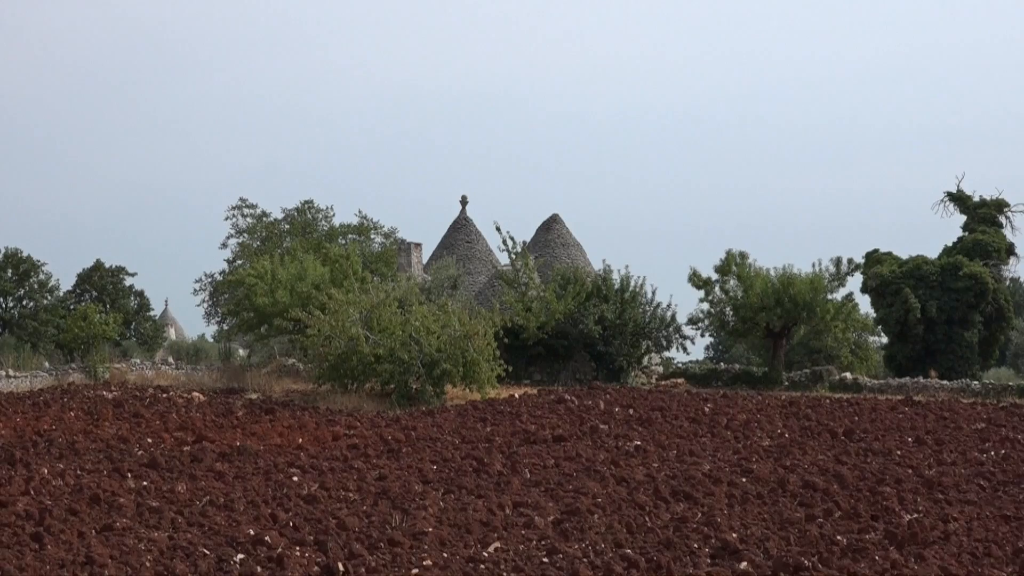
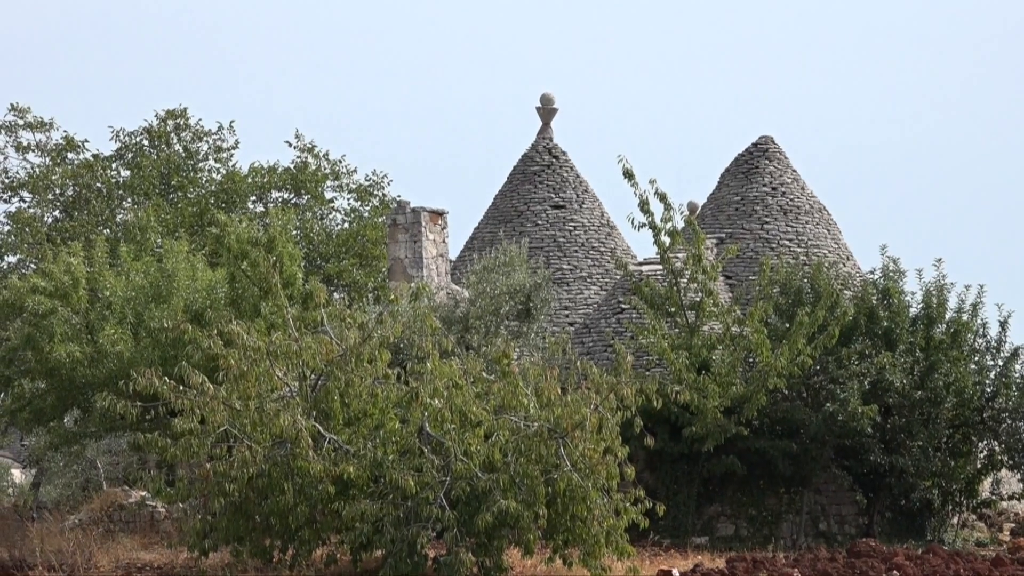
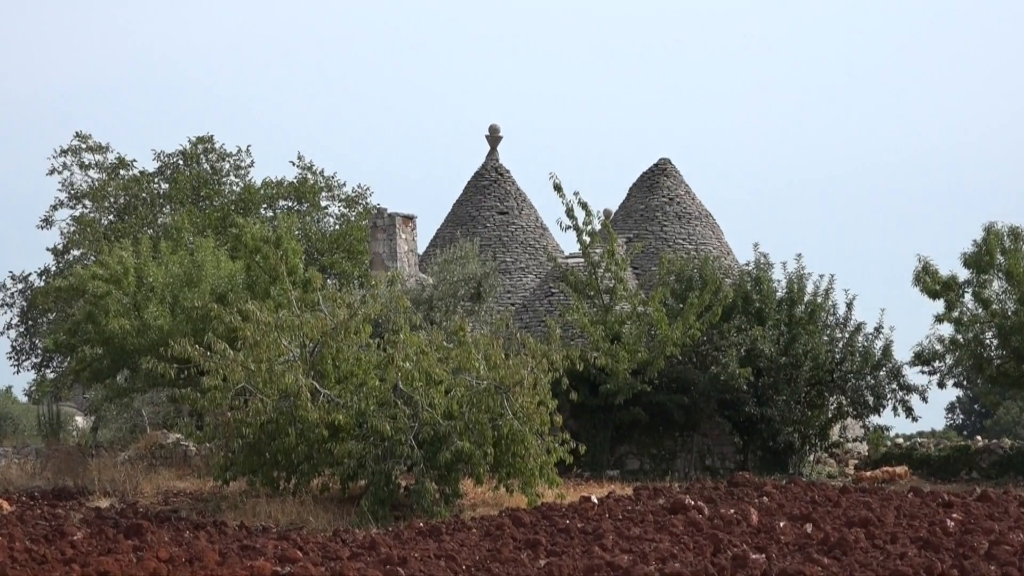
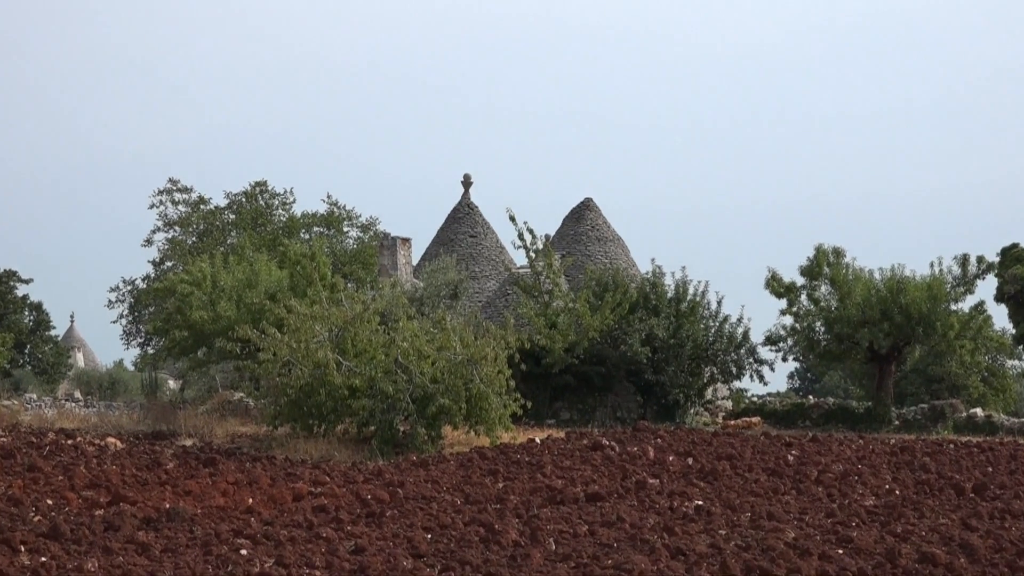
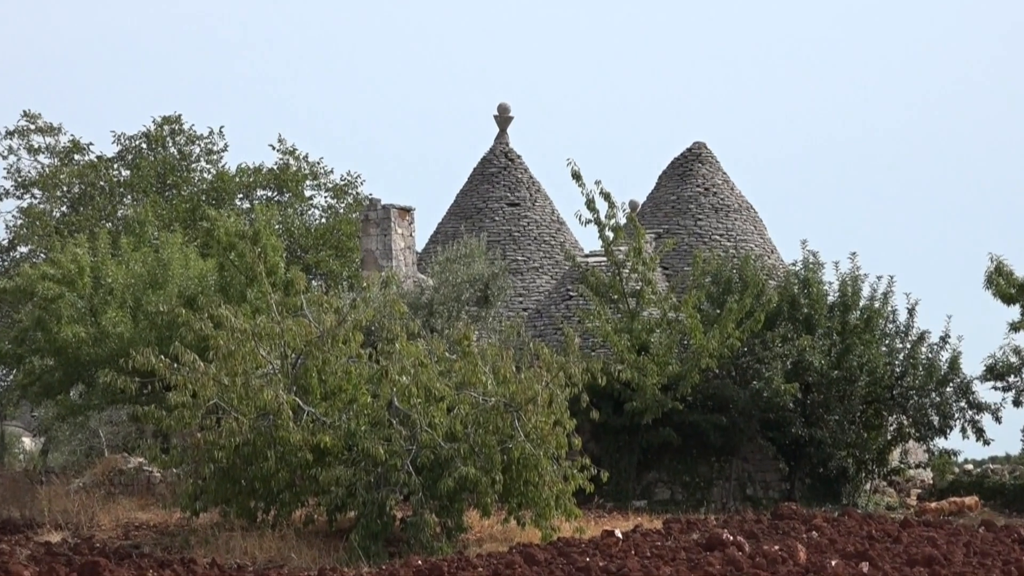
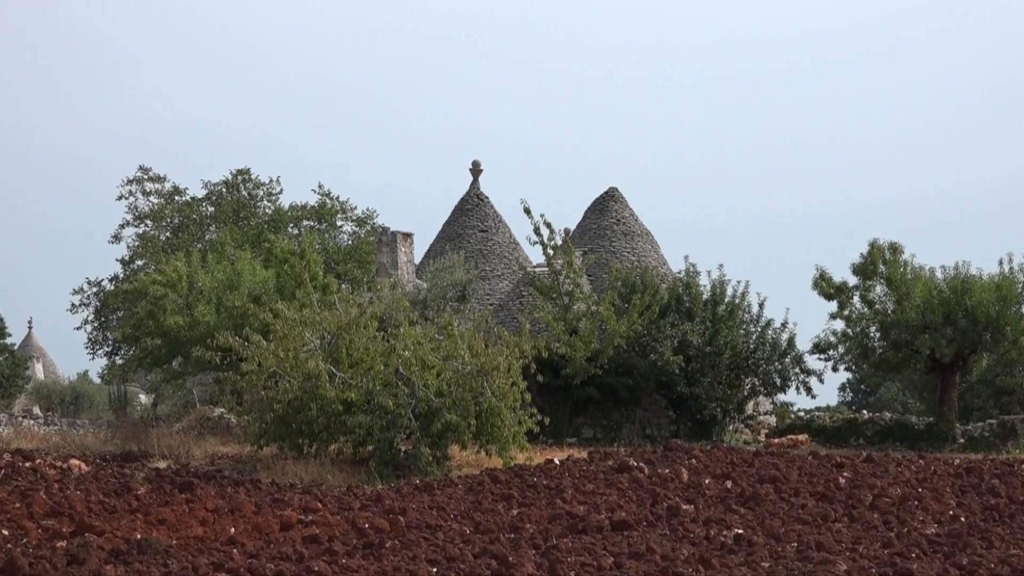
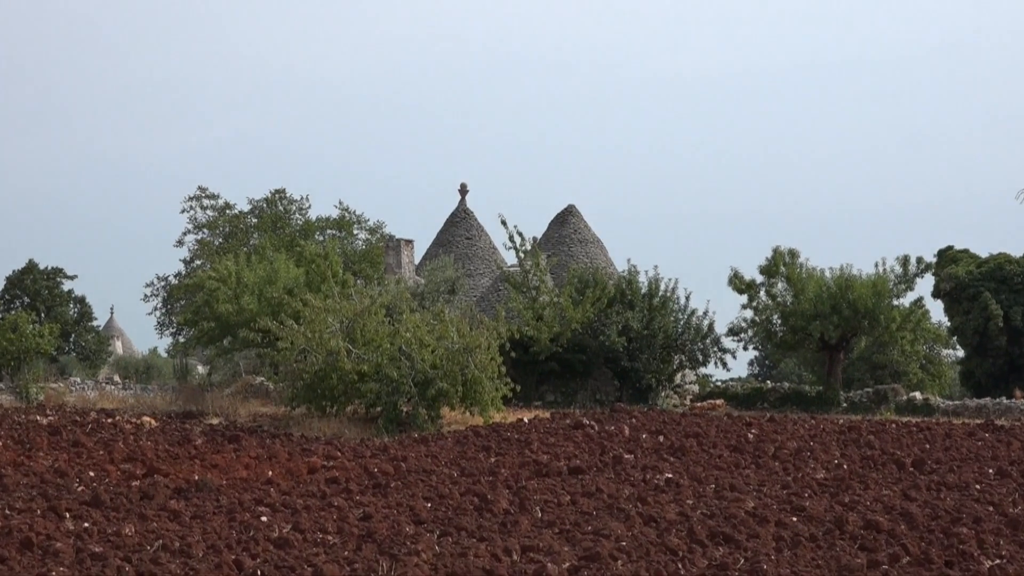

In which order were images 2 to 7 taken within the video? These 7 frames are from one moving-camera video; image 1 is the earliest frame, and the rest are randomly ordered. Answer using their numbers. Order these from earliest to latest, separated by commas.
7, 4, 6, 3, 5, 2
